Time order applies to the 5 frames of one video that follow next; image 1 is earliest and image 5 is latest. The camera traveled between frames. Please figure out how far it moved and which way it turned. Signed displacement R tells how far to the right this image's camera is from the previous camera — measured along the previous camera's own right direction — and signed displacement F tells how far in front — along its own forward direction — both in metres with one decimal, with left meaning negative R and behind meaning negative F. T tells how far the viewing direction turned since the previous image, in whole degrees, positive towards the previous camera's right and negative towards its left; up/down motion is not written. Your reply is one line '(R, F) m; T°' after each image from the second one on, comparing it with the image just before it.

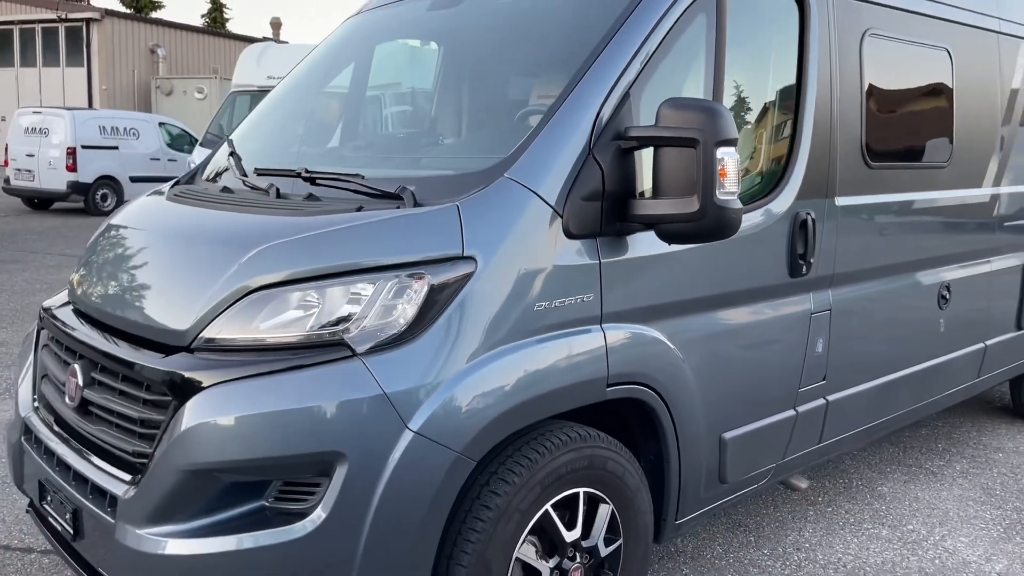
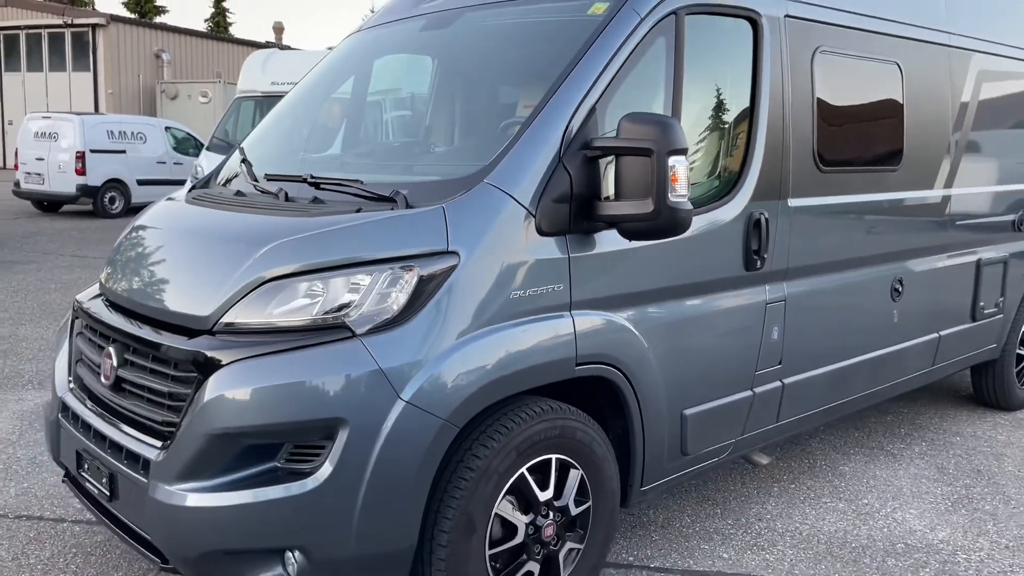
(+0.1, -0.3) m; 0°
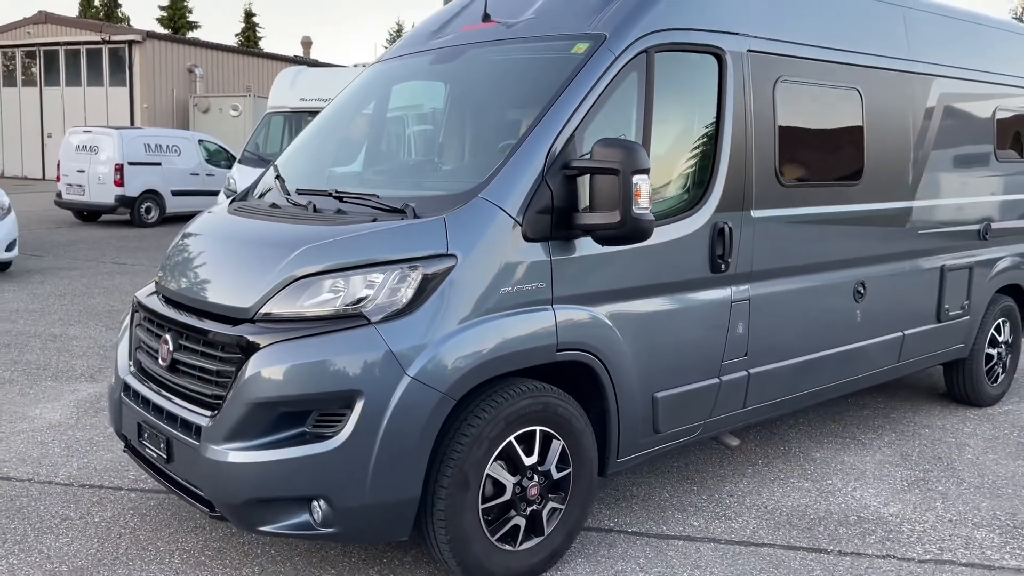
(+0.1, -0.5) m; -2°
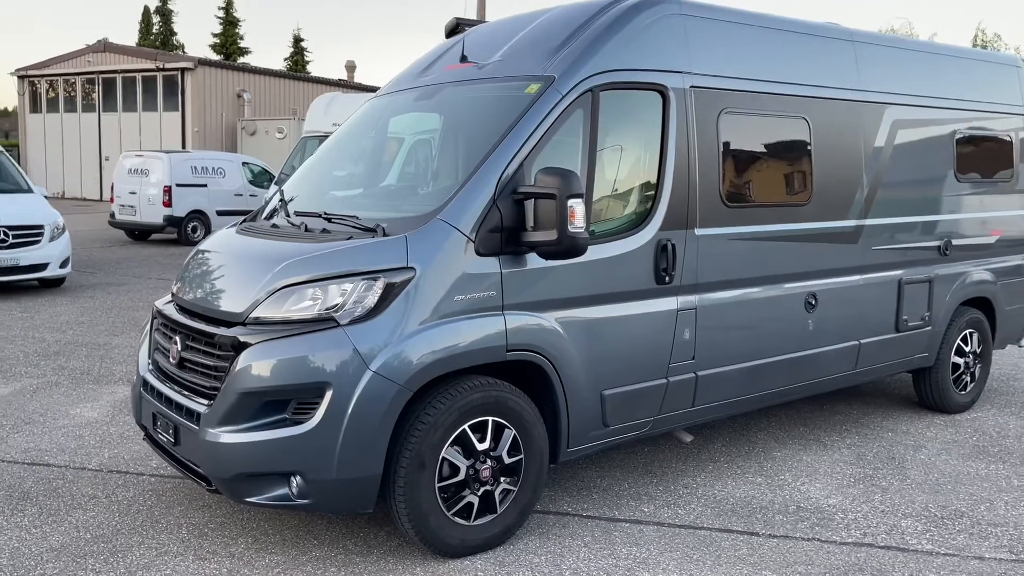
(+0.4, -0.5) m; -3°
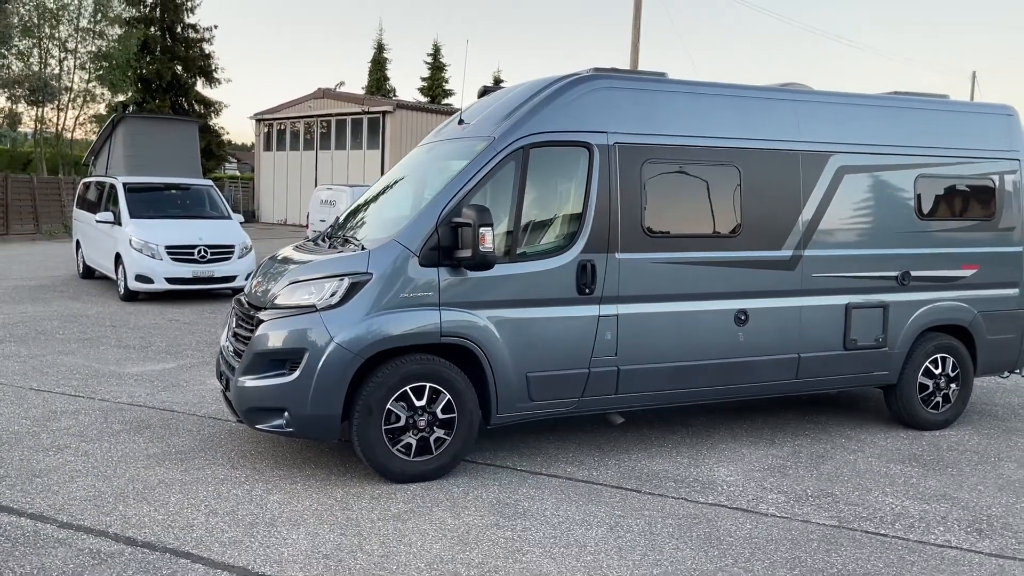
(+1.6, -1.2) m; -14°
